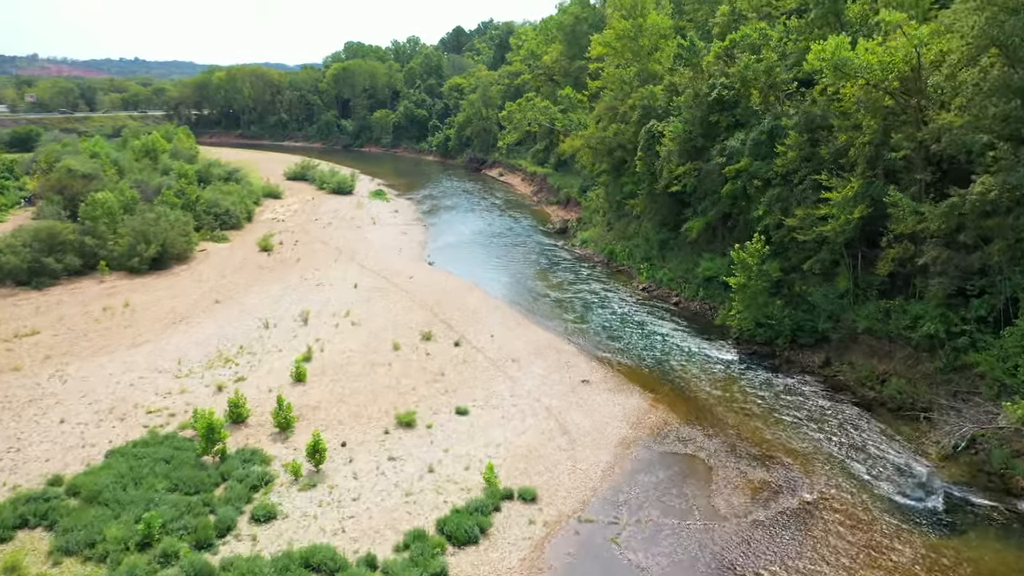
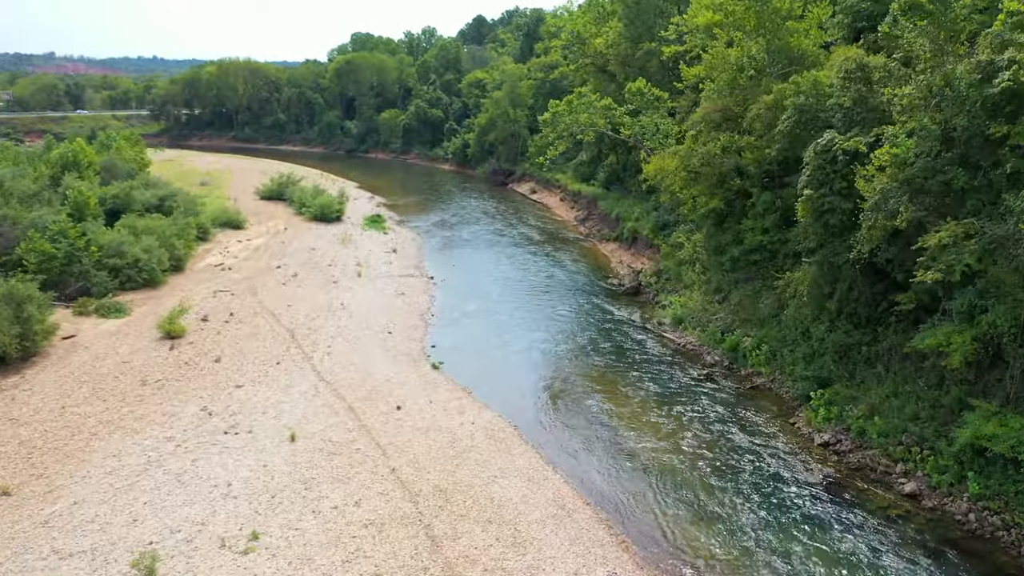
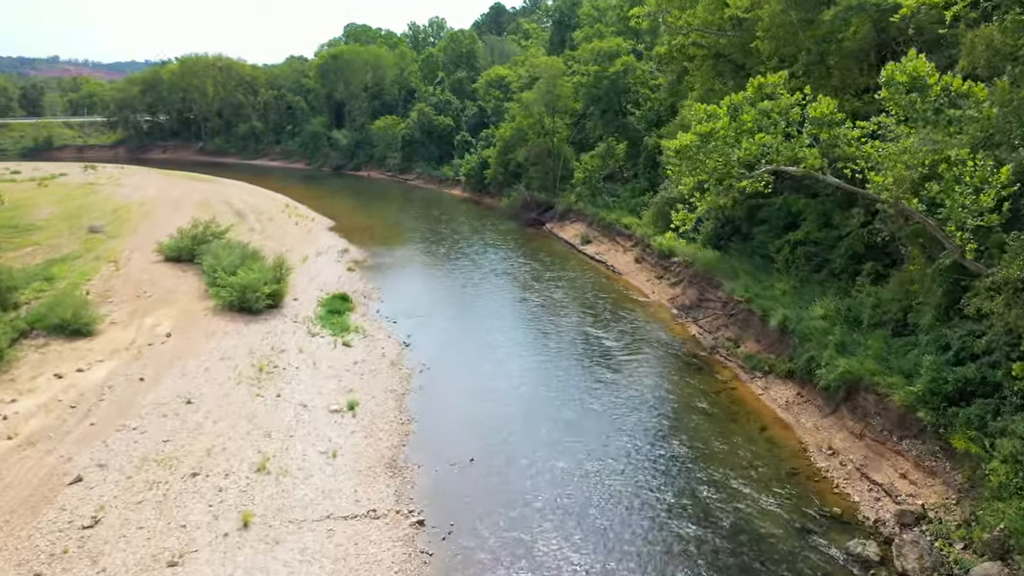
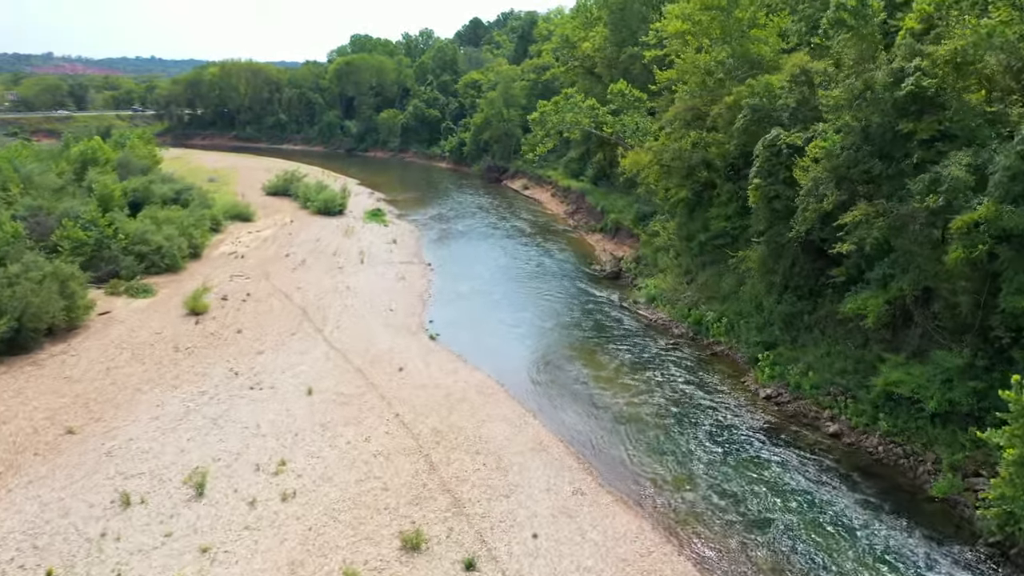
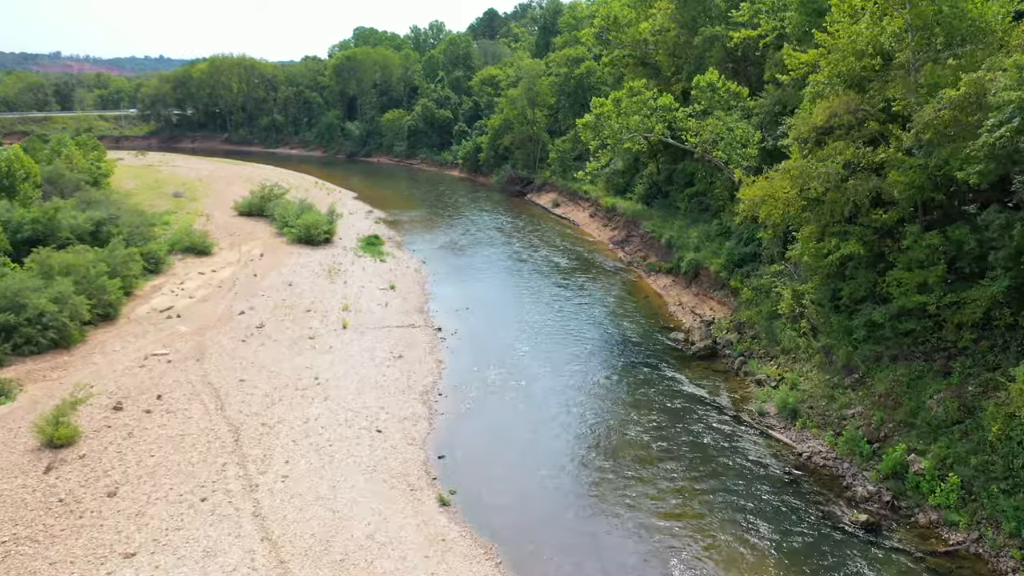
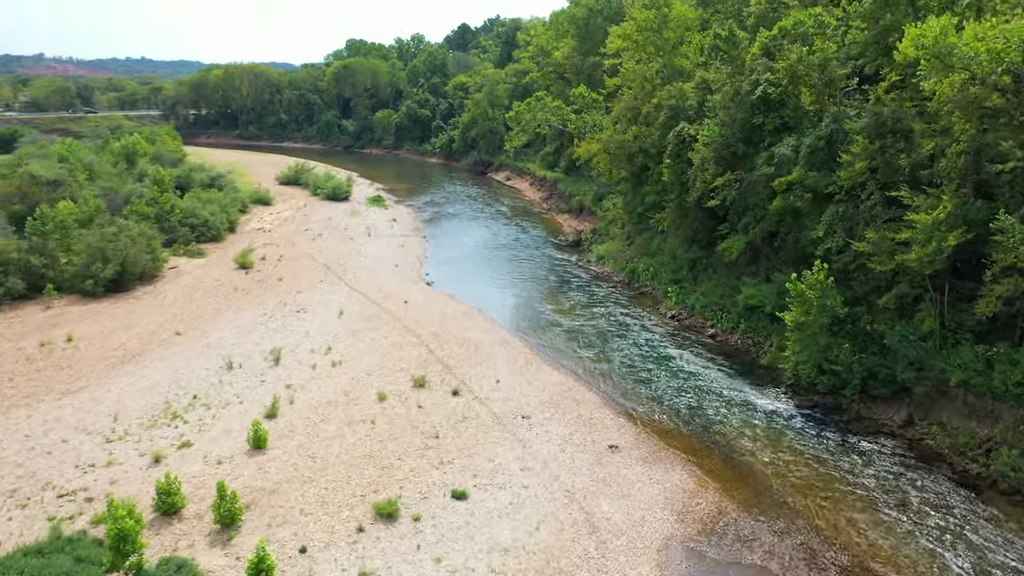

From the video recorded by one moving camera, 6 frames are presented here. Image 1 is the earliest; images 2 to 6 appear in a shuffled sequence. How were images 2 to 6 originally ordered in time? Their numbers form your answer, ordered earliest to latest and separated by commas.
6, 4, 2, 5, 3
